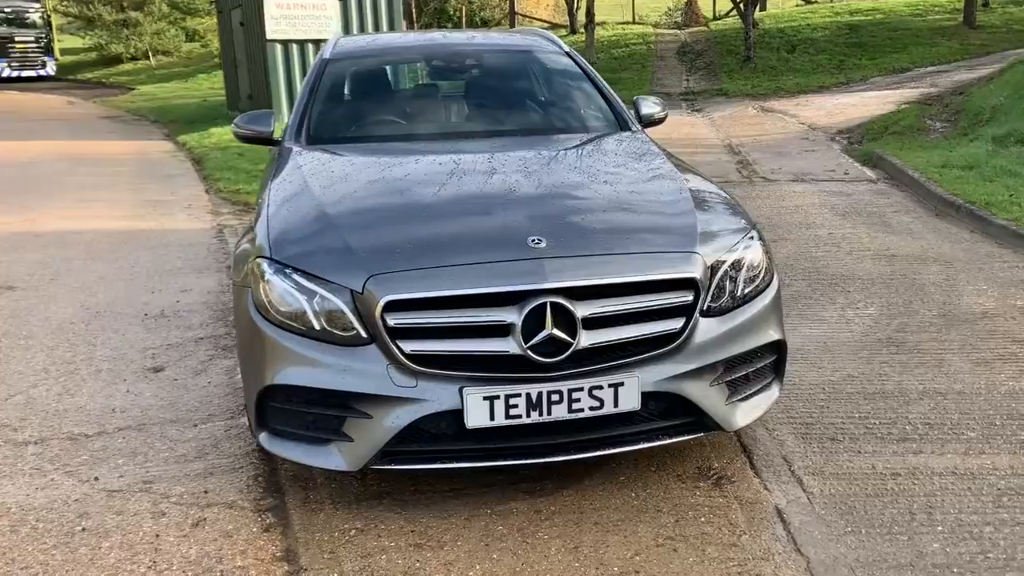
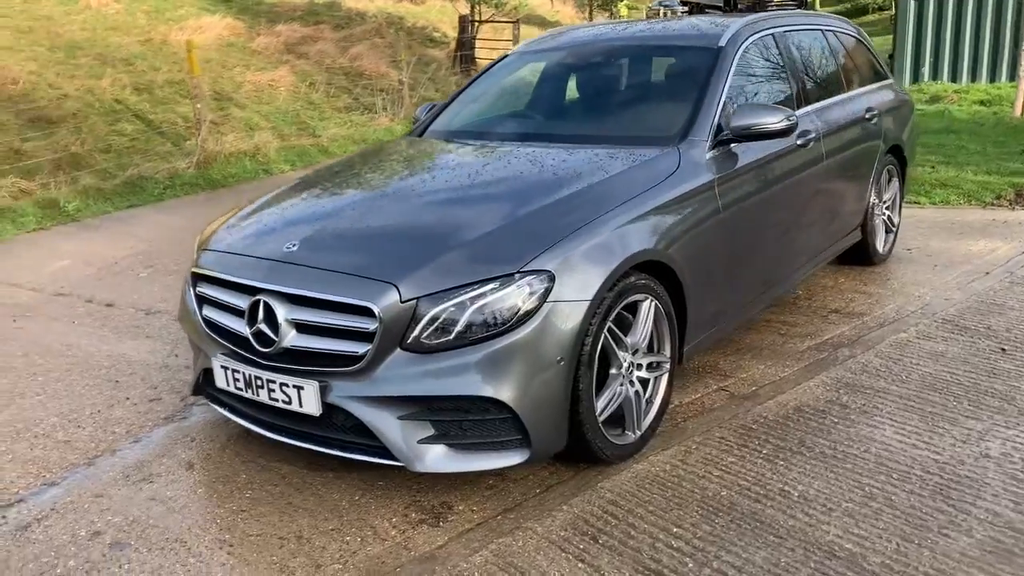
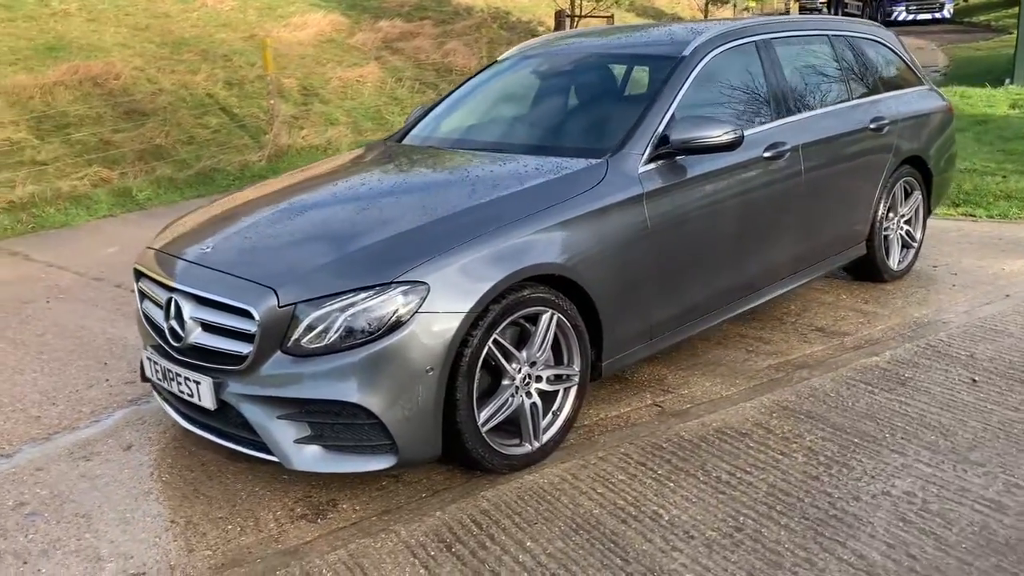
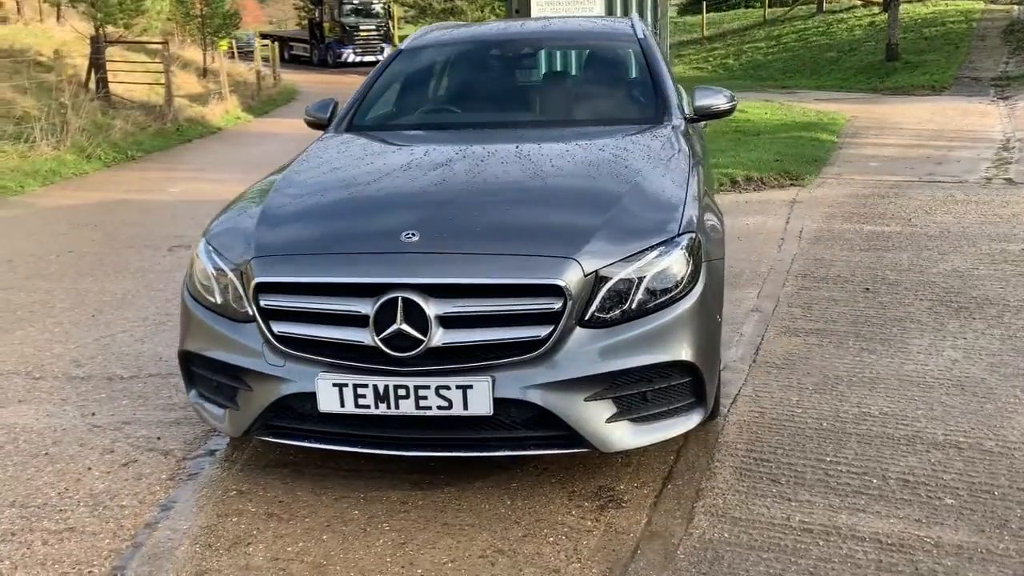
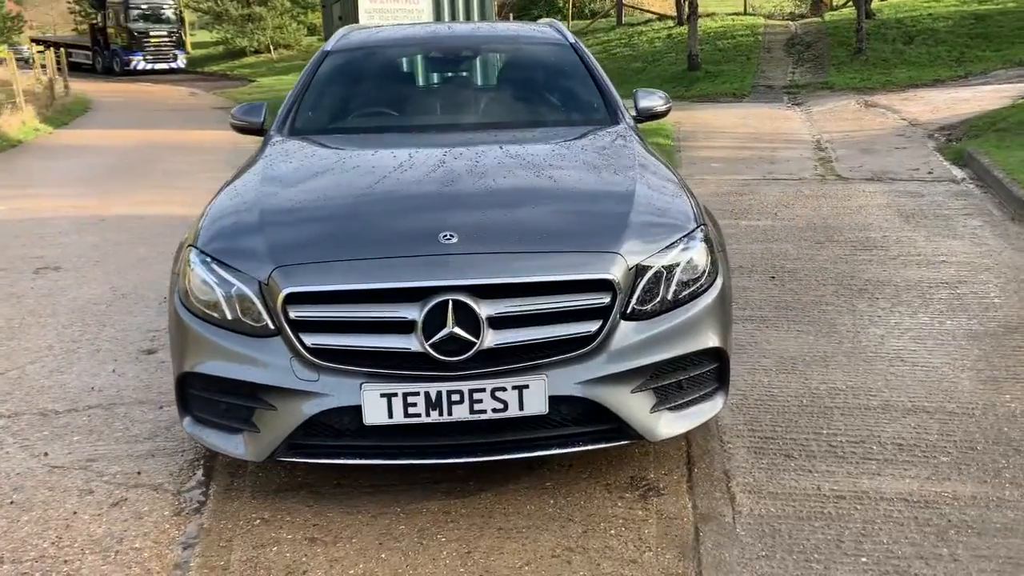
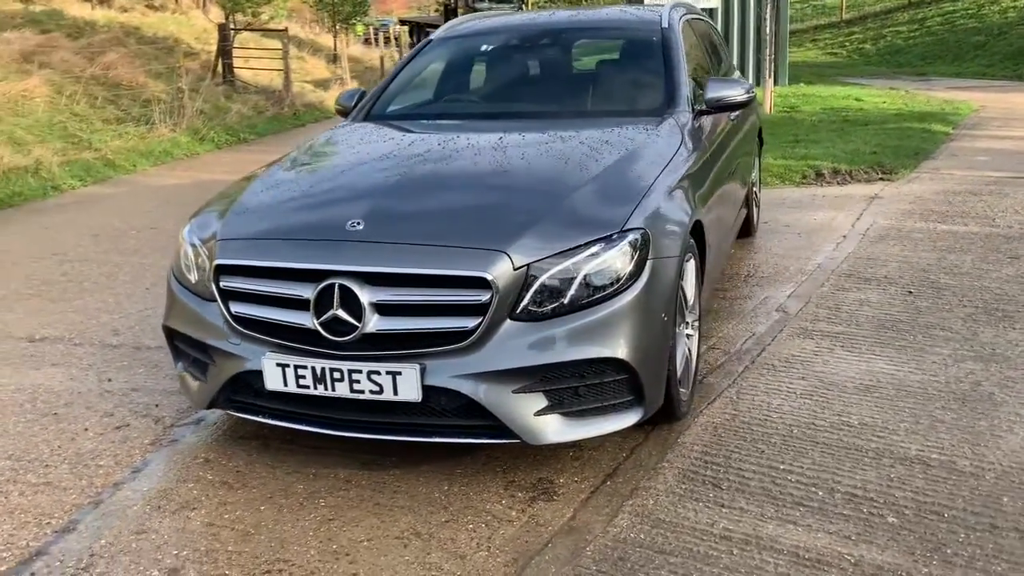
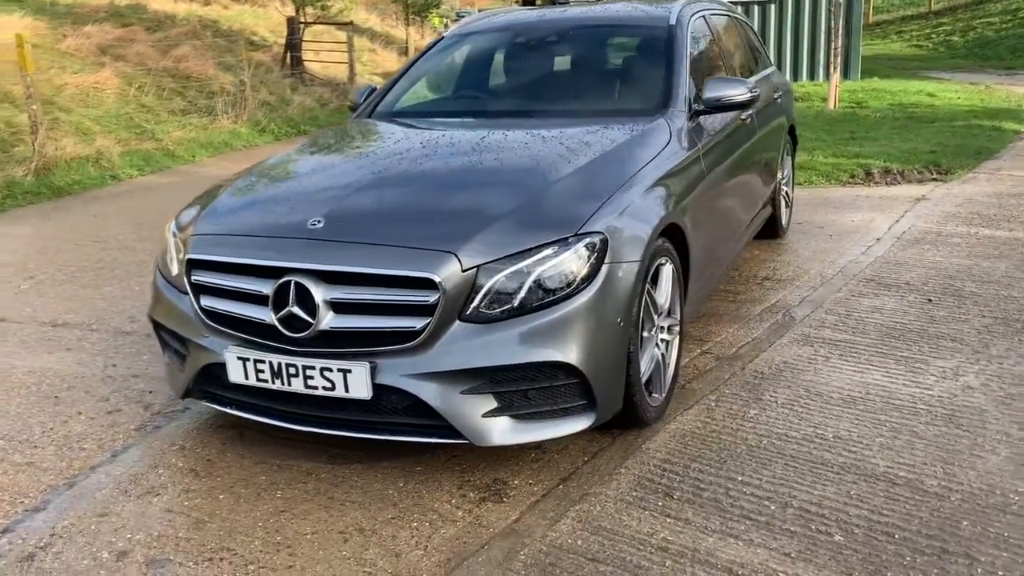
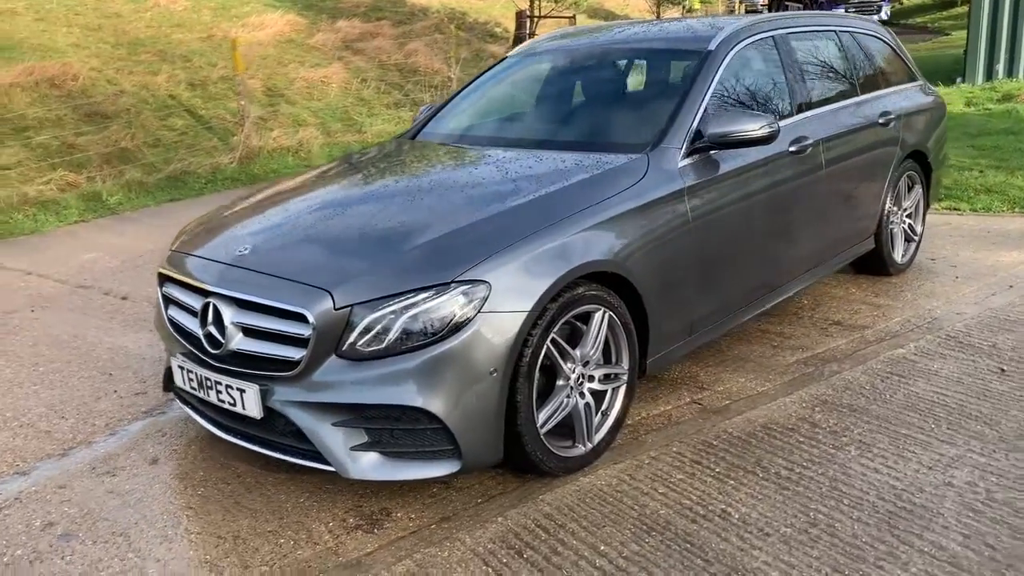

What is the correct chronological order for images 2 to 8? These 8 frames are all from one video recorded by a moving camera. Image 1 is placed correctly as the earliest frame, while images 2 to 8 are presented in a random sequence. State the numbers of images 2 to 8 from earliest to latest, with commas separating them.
5, 4, 6, 7, 2, 8, 3
